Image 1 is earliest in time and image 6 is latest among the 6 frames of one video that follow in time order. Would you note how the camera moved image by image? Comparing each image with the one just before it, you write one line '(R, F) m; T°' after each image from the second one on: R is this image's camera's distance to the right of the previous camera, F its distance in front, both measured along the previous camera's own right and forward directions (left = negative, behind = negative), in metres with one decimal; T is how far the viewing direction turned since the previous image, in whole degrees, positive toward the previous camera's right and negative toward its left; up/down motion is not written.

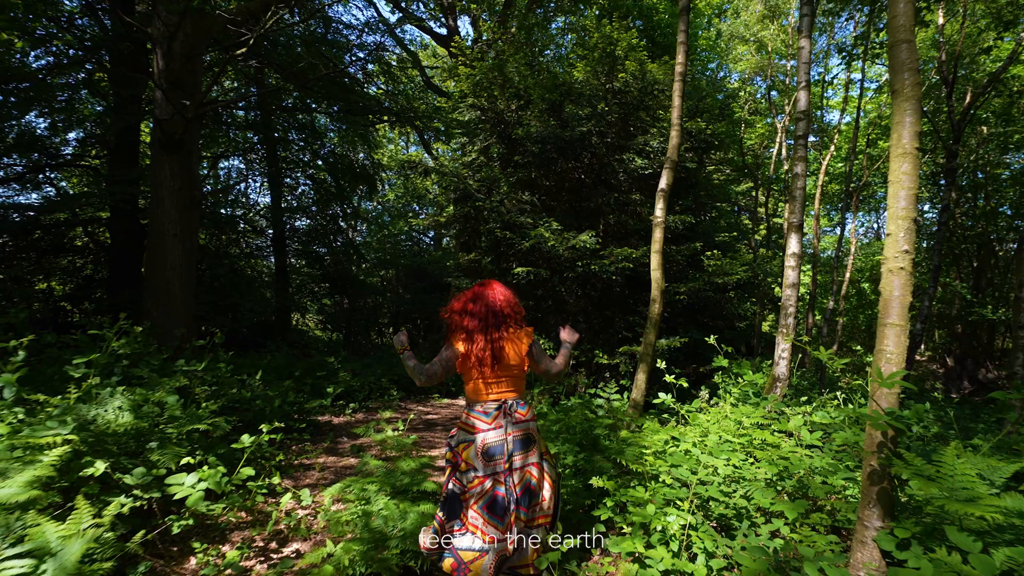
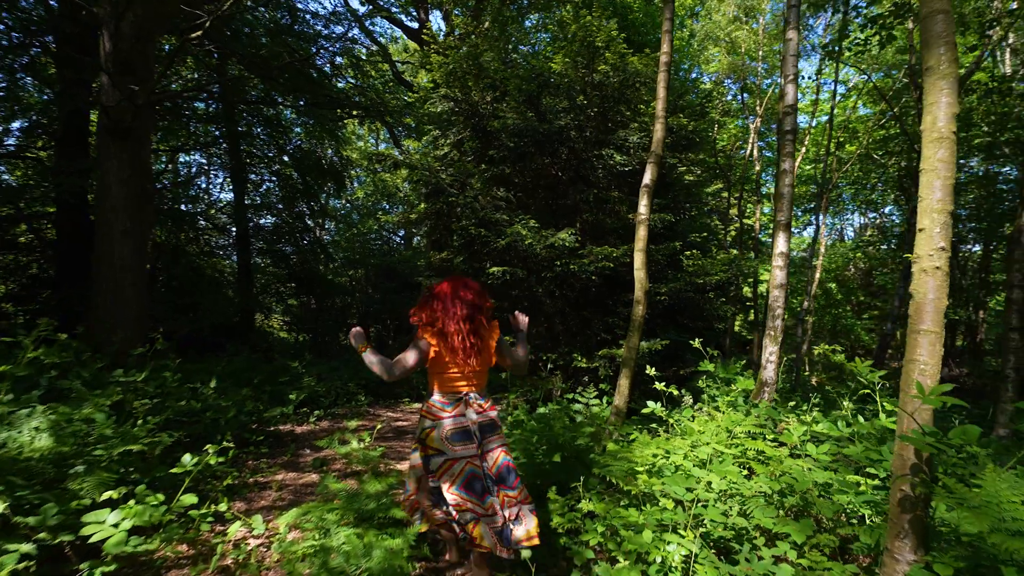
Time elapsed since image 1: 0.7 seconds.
(0.0, +0.3) m; +3°
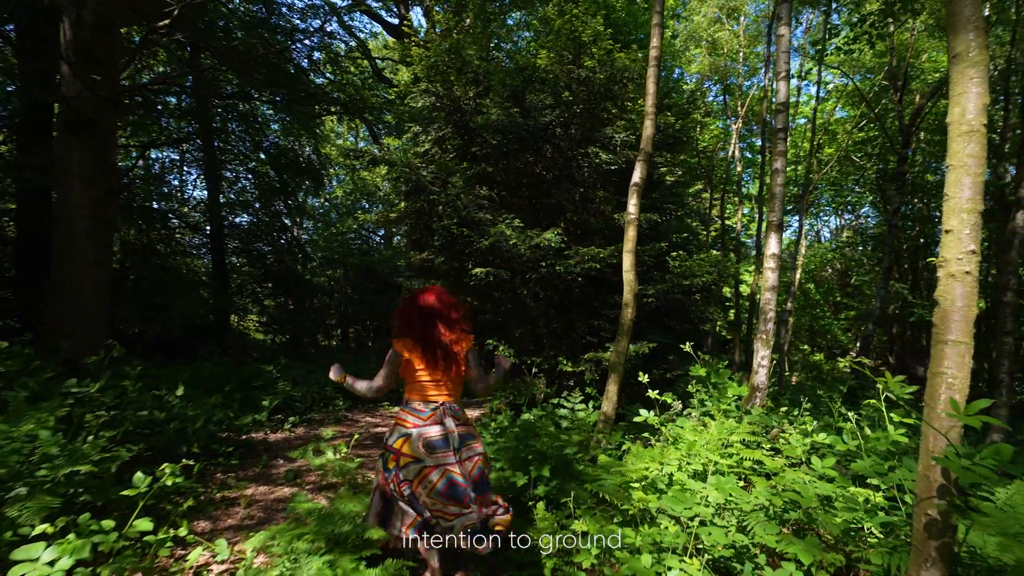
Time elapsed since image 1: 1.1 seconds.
(0.0, +0.2) m; +2°
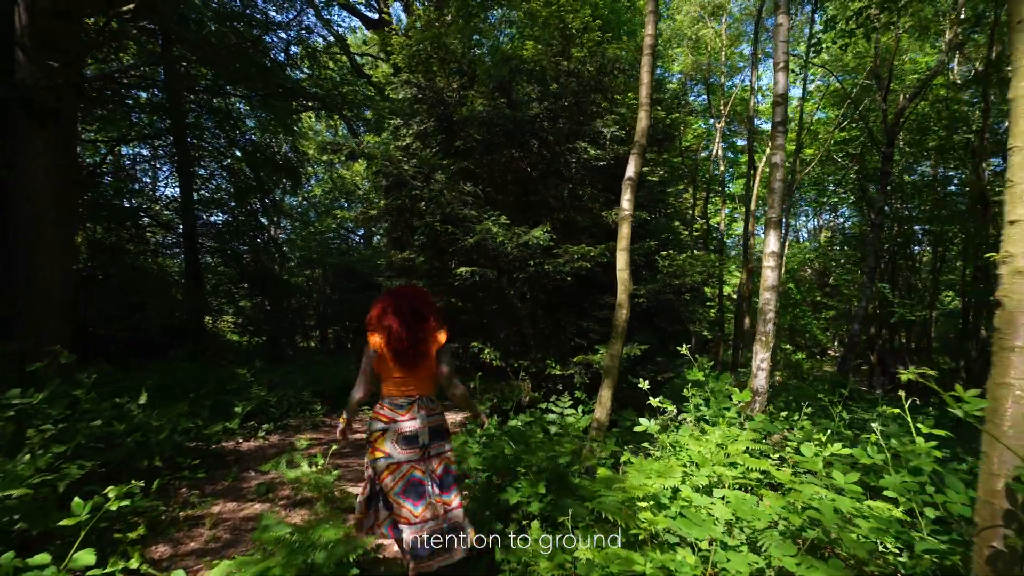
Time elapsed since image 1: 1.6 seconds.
(-0.1, +0.3) m; +2°
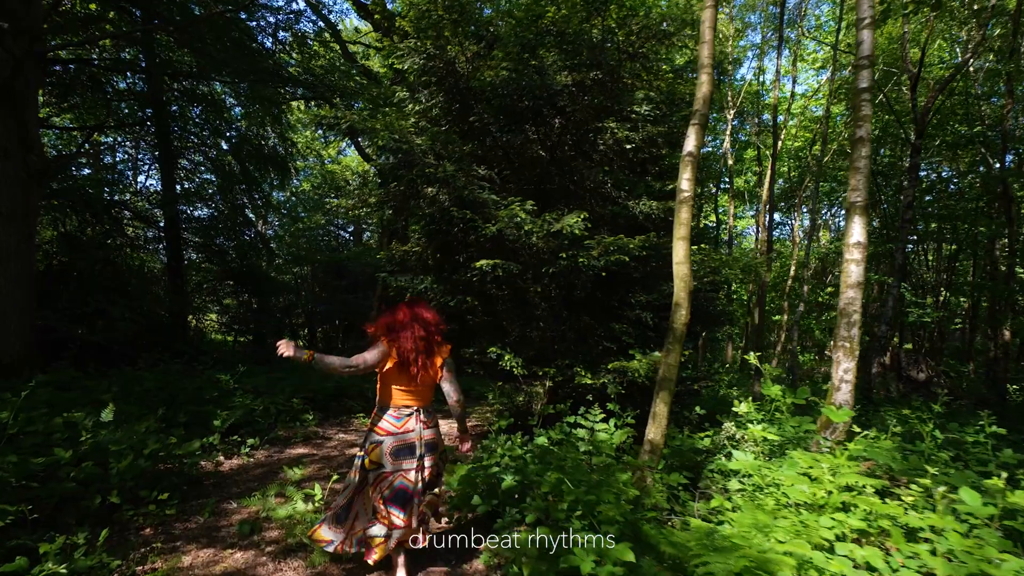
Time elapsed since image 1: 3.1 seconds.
(-0.3, +0.7) m; +1°
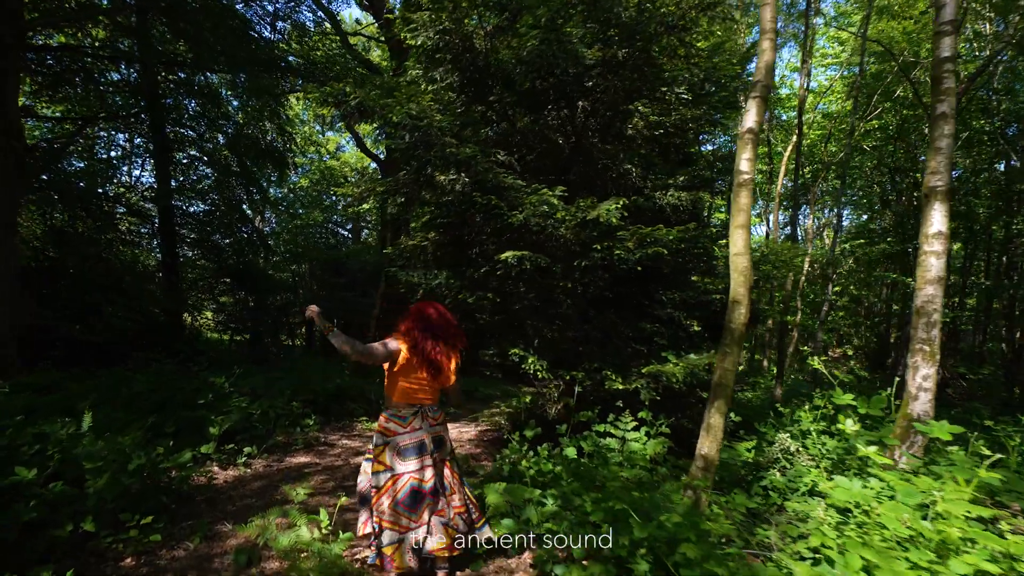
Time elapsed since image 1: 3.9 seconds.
(-0.2, +0.4) m; 0°
